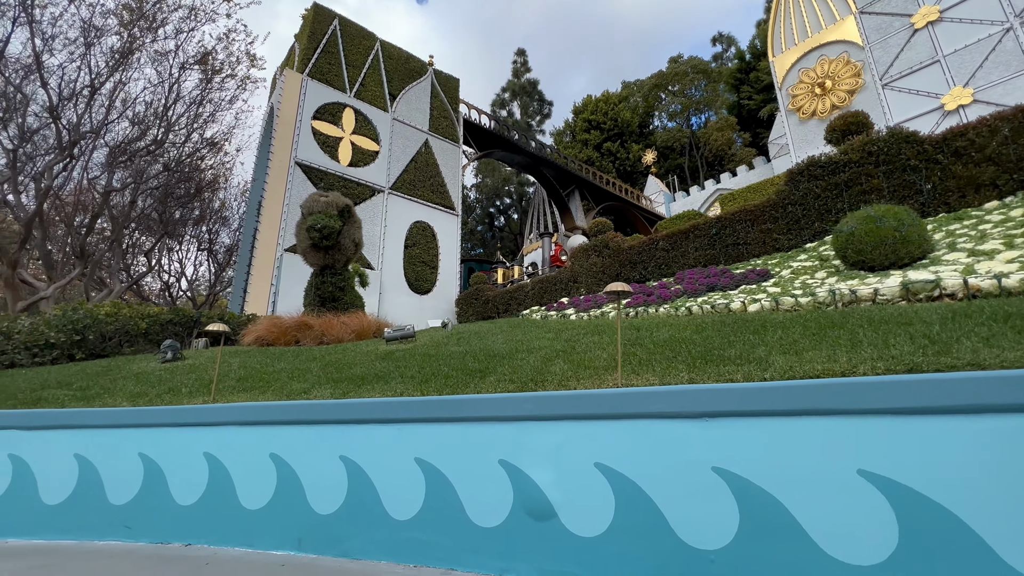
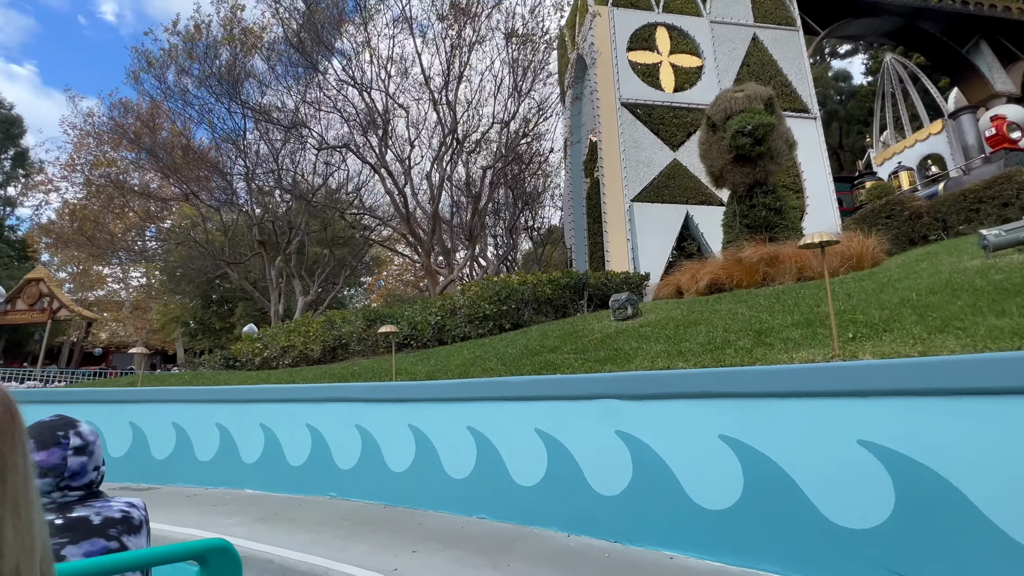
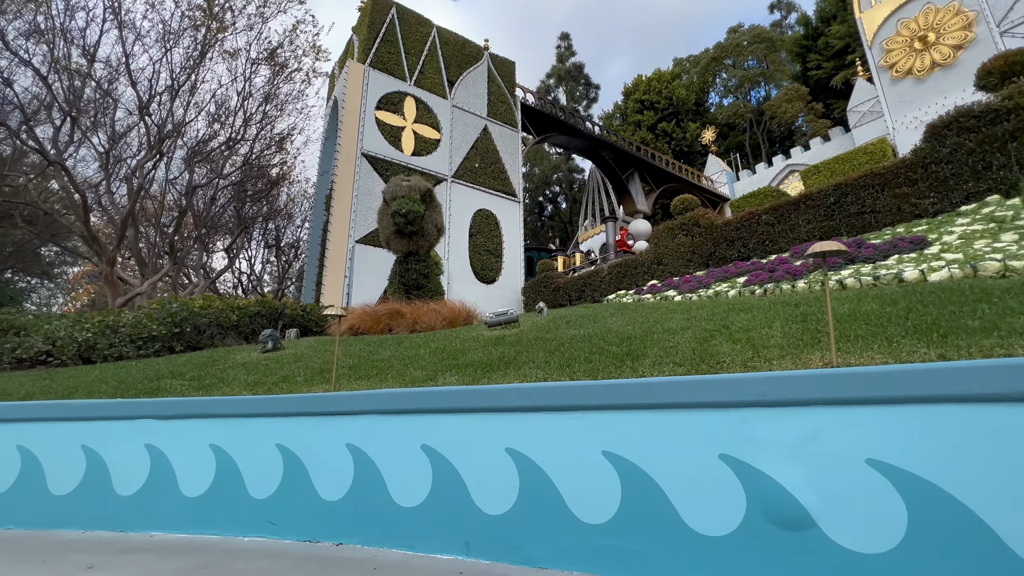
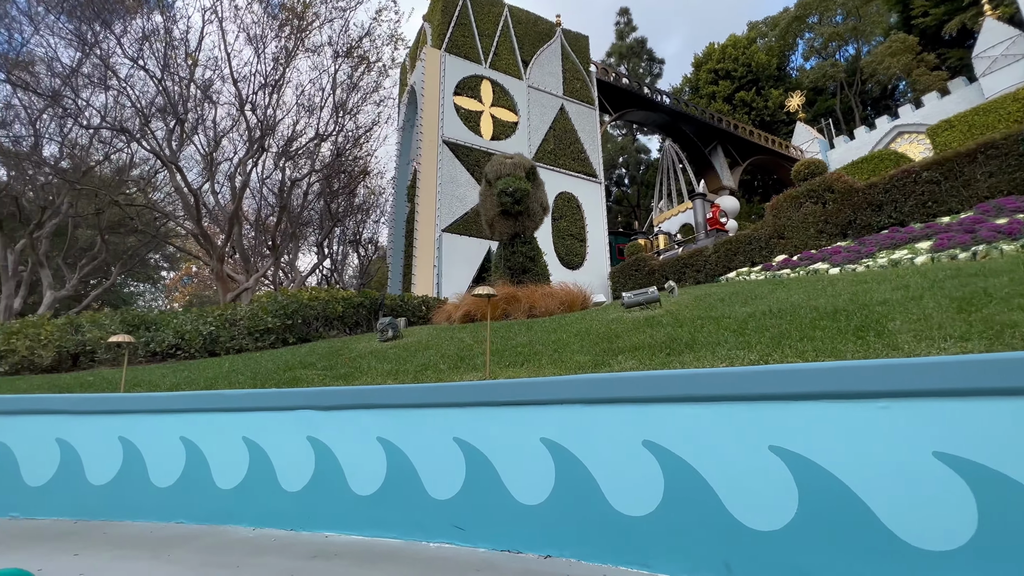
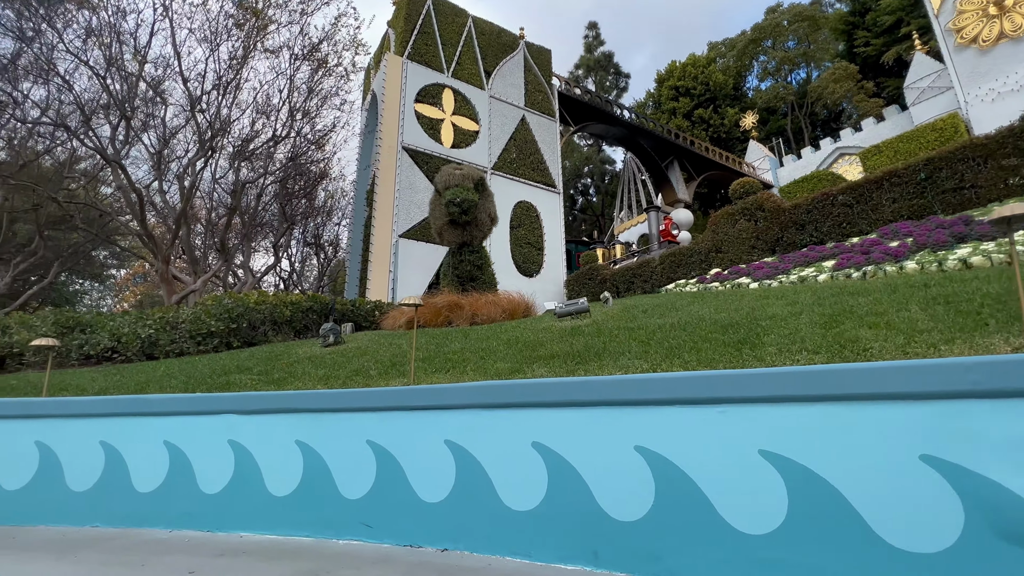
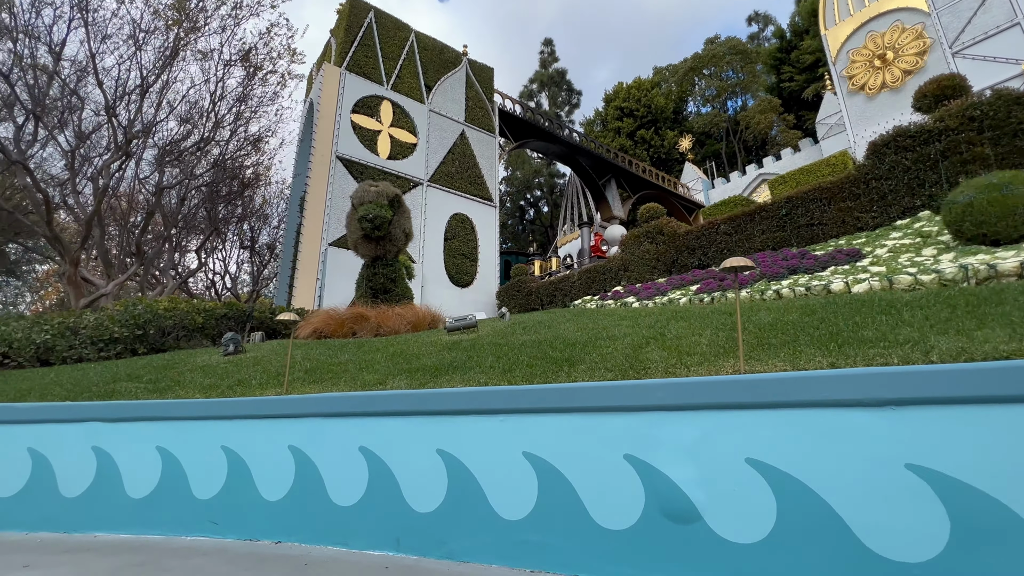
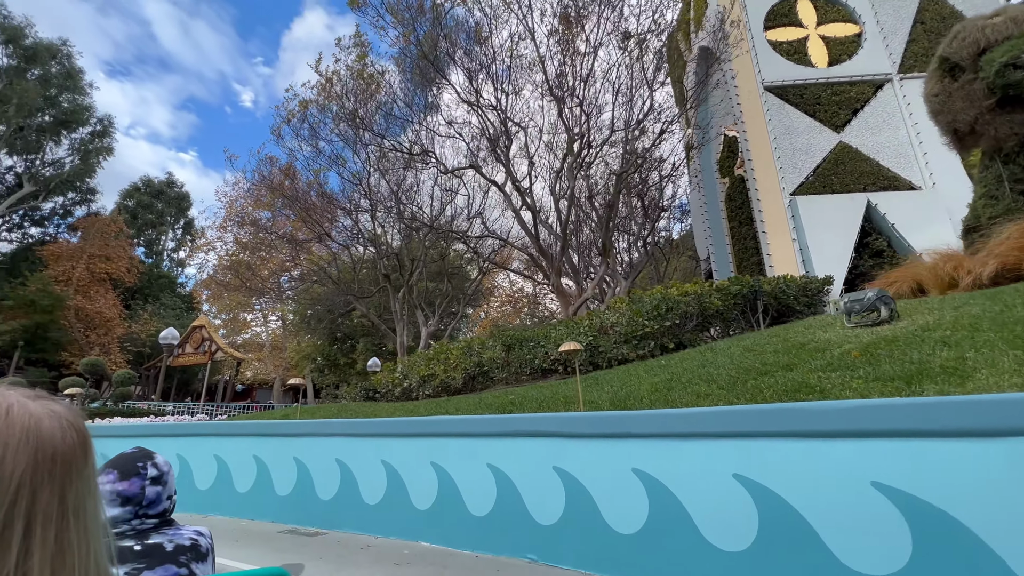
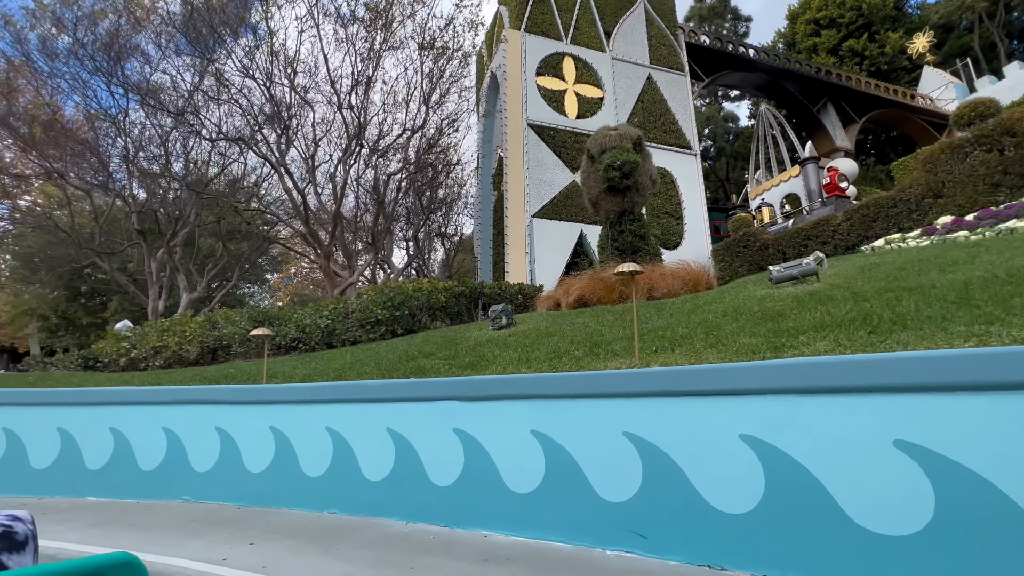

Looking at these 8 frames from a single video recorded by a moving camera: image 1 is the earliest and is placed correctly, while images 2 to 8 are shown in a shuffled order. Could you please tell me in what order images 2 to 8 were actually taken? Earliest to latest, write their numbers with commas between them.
6, 3, 5, 4, 8, 2, 7
